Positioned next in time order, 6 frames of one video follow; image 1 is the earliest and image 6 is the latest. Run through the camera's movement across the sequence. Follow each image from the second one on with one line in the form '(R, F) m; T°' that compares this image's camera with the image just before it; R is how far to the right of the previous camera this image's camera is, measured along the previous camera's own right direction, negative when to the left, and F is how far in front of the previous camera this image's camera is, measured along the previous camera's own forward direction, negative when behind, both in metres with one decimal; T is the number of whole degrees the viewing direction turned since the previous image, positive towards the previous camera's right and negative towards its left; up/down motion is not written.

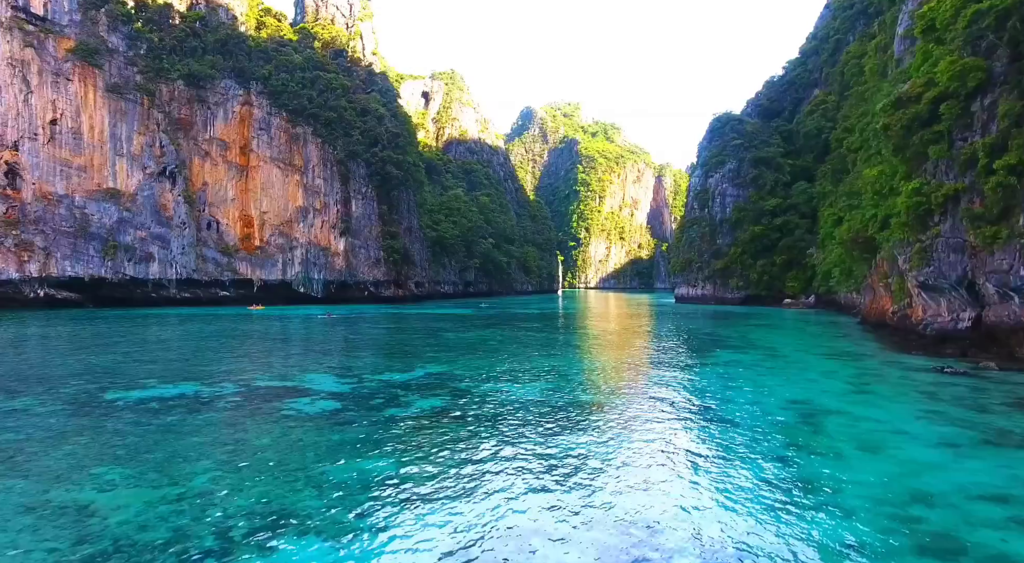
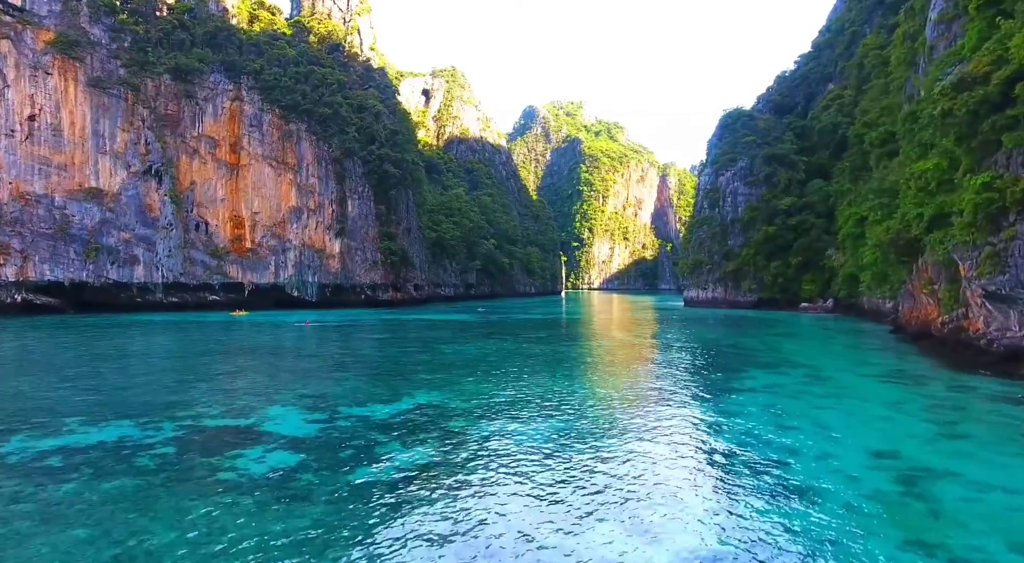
(0.0, +1.7) m; 0°
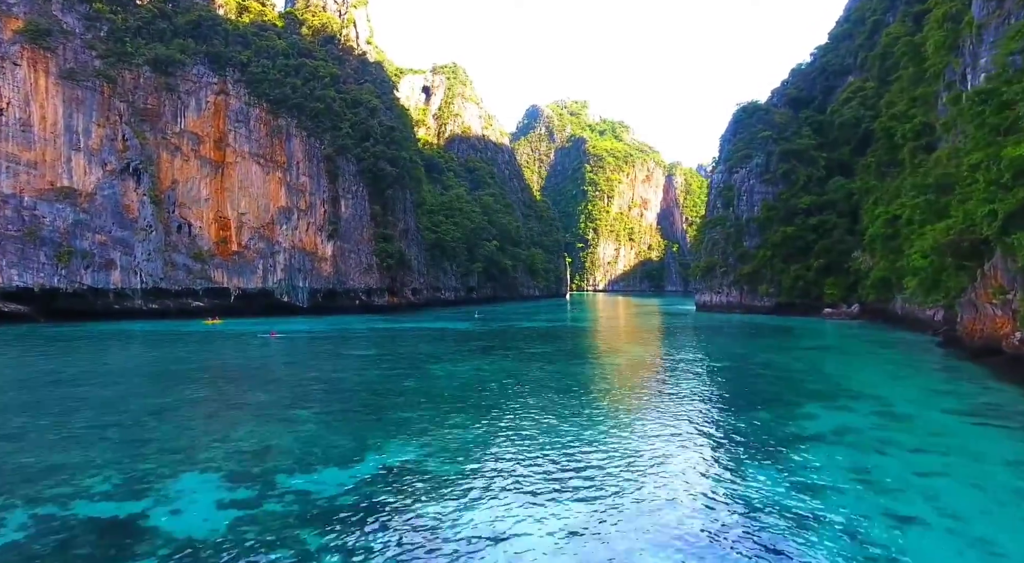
(0.0, +2.2) m; 0°
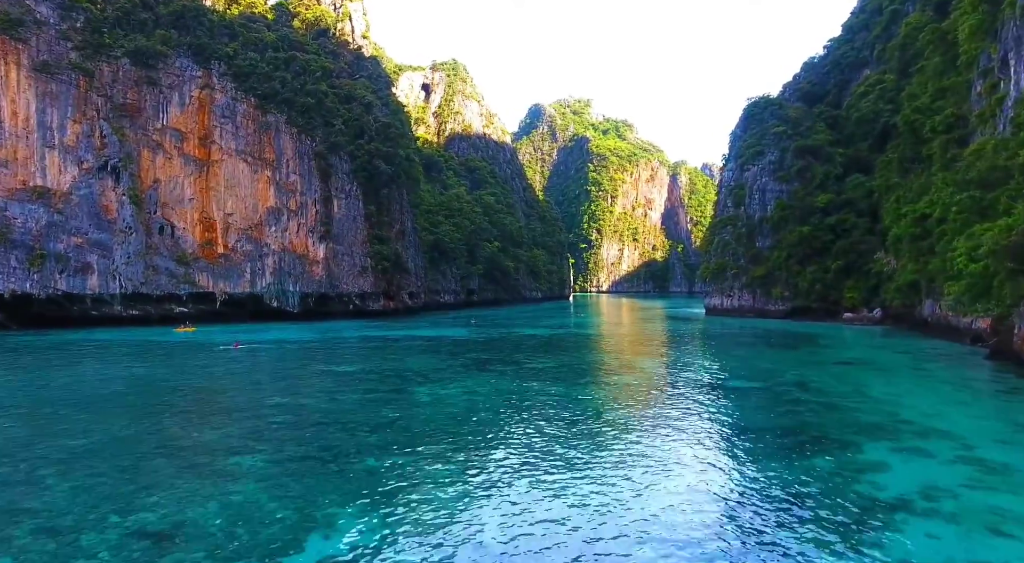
(+0.1, +1.8) m; 0°
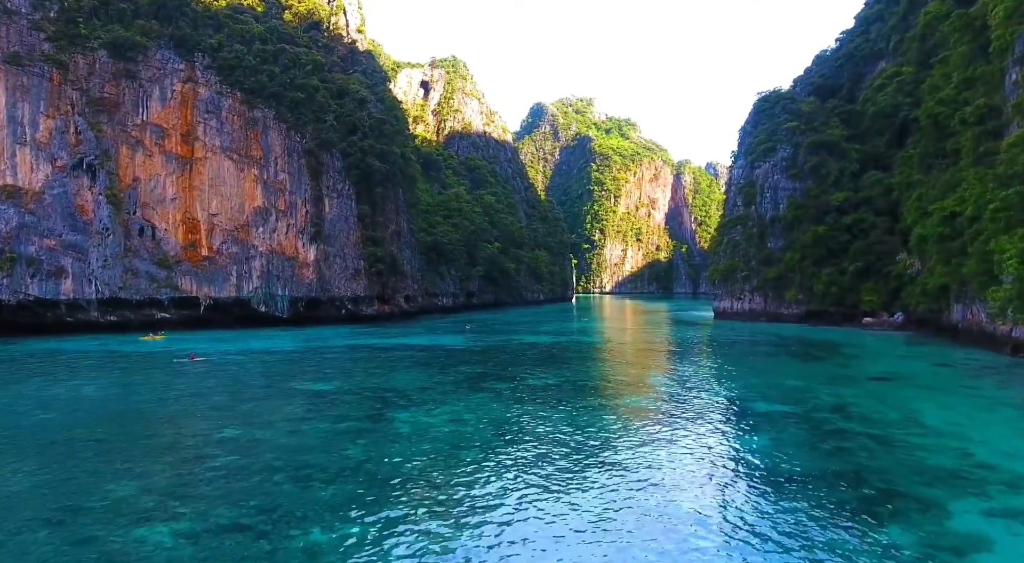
(+0.1, +1.6) m; 0°
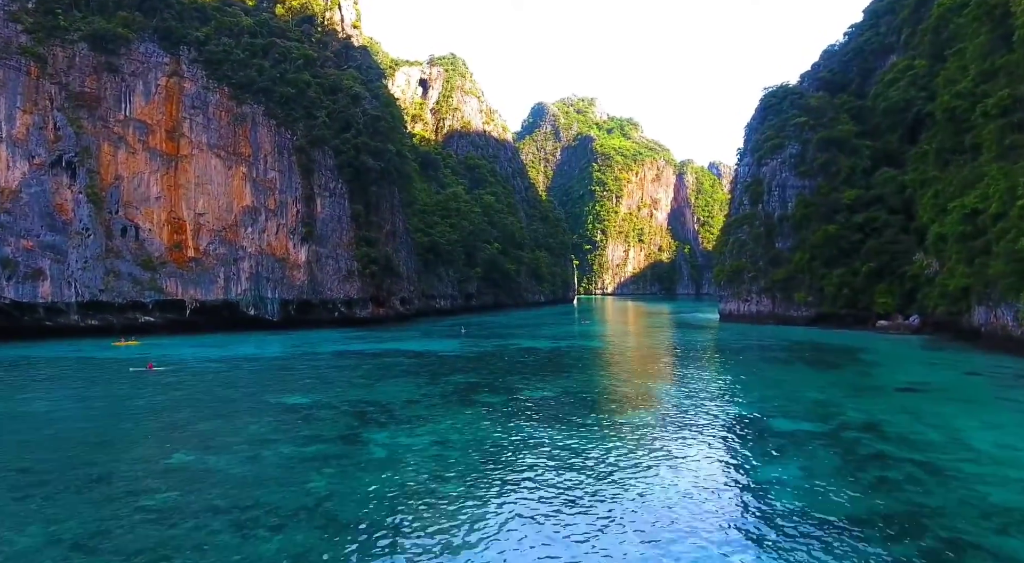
(+0.2, +1.2) m; 0°
